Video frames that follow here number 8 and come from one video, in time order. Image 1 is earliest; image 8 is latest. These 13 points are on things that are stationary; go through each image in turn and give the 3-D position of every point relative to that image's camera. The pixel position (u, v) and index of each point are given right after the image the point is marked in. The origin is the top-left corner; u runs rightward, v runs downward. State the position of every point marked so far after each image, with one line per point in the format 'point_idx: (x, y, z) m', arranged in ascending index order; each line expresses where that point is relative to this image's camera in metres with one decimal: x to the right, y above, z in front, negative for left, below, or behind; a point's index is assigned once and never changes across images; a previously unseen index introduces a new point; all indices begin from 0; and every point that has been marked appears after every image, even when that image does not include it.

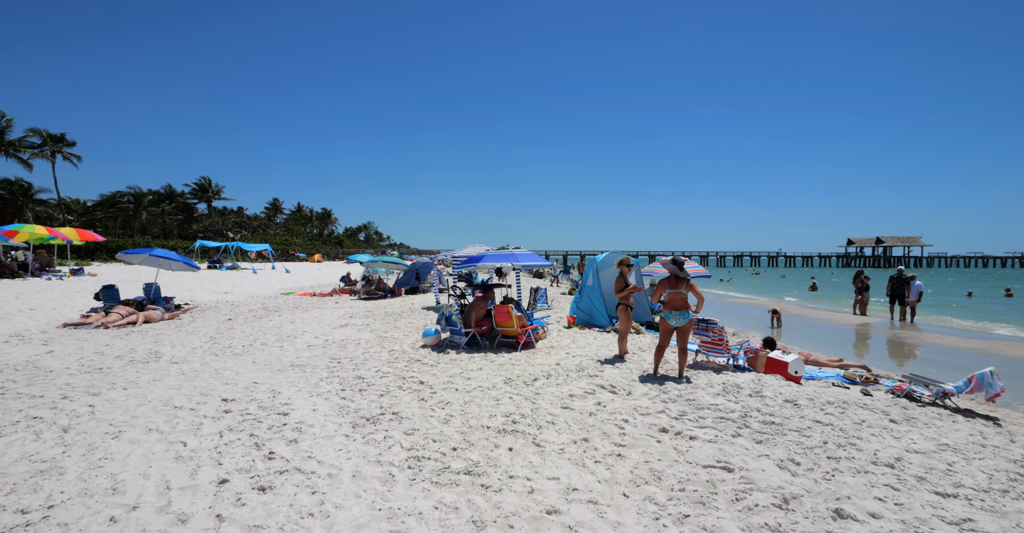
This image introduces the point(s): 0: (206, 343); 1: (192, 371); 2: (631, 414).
0: (-6.0, -1.5, +9.6) m
1: (-4.5, -1.5, +6.9) m
2: (+1.1, -1.3, +4.4) m
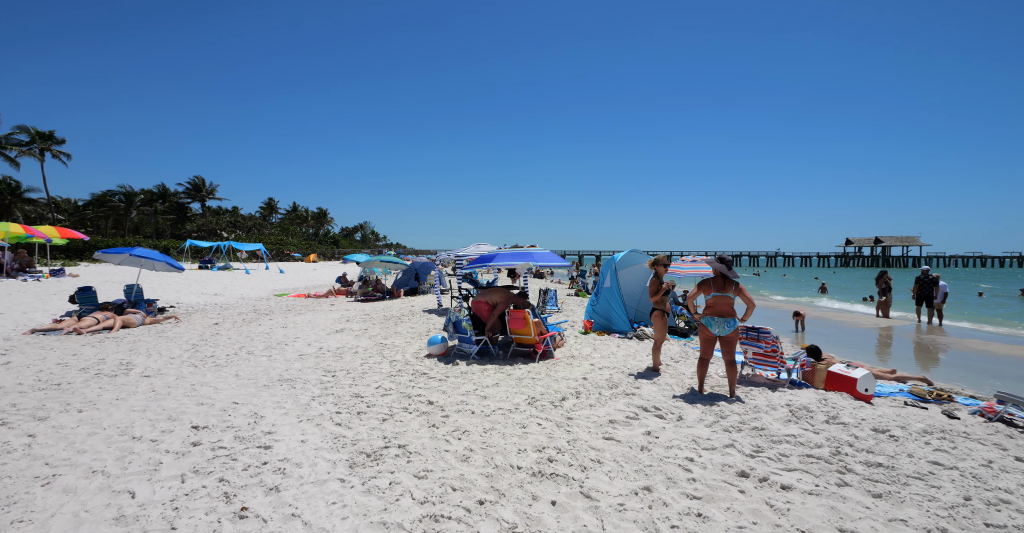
0: (-5.8, -1.5, +8.7) m
1: (-4.3, -1.5, +6.0) m
2: (+1.3, -1.3, +3.6) m
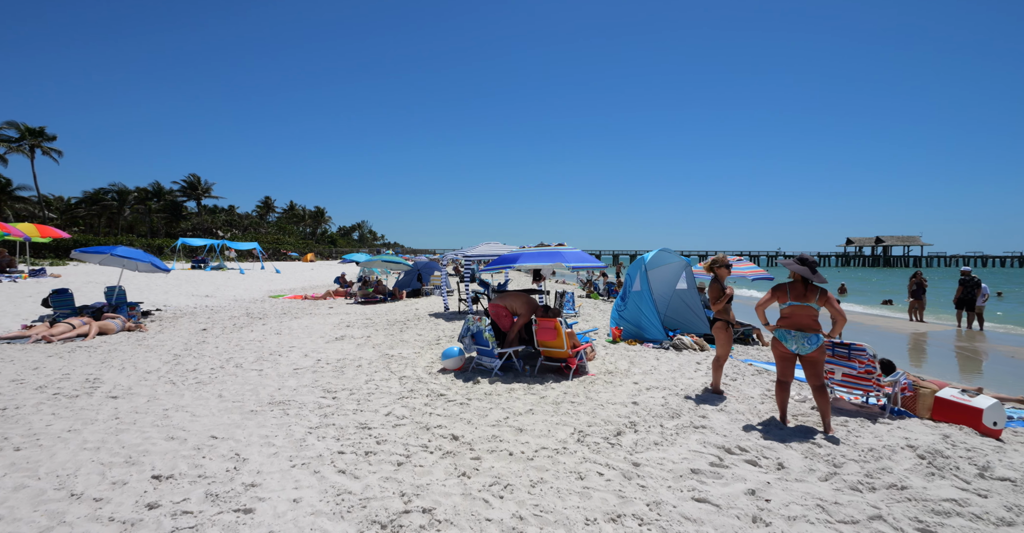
0: (-5.4, -1.6, +7.7) m
1: (-4.0, -1.5, +5.1) m
2: (+1.7, -1.4, +2.6) m
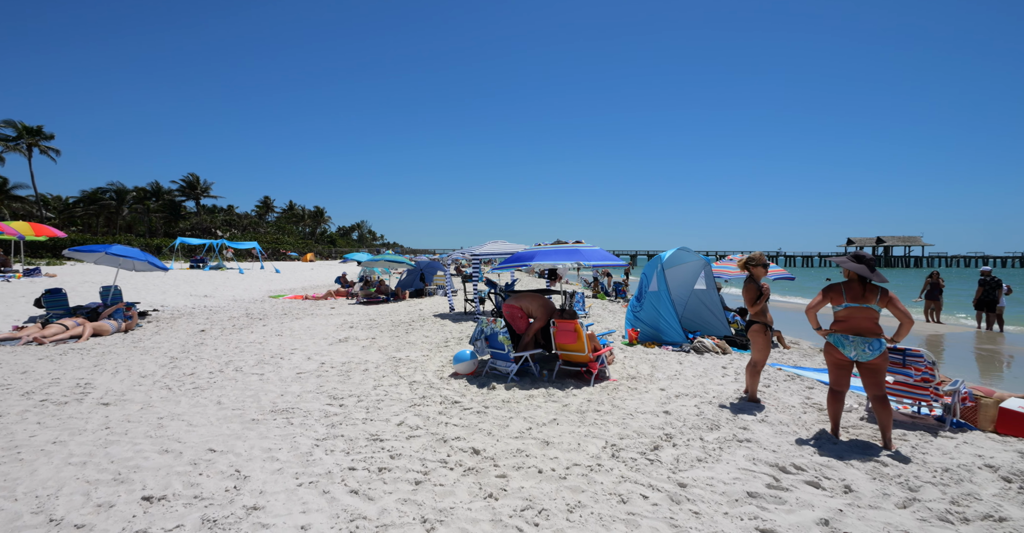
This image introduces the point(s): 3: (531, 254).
0: (-5.2, -1.5, +7.3) m
1: (-3.8, -1.5, +4.7) m
2: (+1.9, -1.4, +2.3) m
3: (+0.3, +0.2, +6.6) m
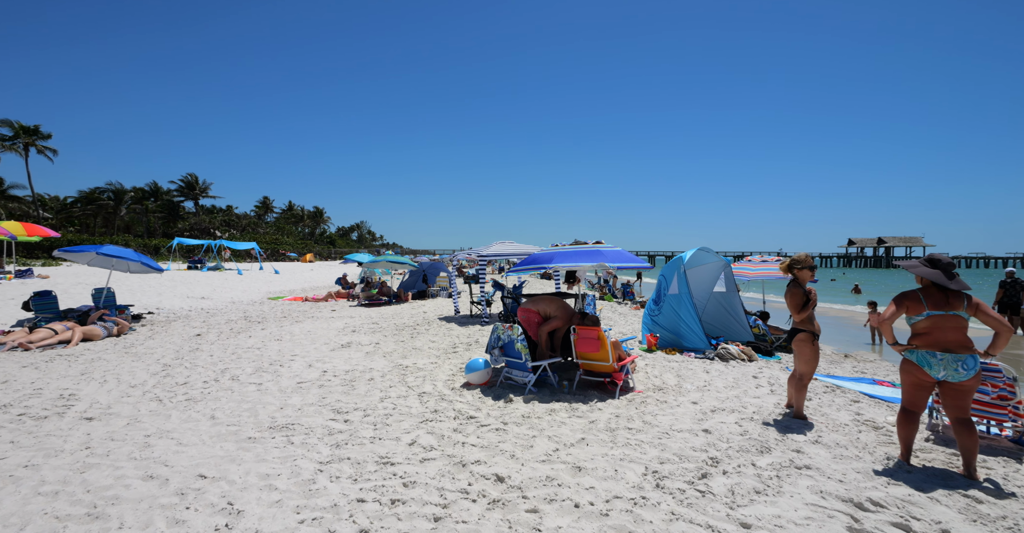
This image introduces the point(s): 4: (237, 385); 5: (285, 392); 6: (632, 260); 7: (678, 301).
0: (-5.1, -1.6, +6.9) m
1: (-3.6, -1.5, +4.3) m
2: (+2.1, -1.4, +1.9) m
3: (+0.5, +0.1, +6.2) m
4: (-3.6, -1.5, +6.3) m
5: (-2.7, -1.5, +5.8) m
6: (+1.5, +0.1, +6.2) m
7: (+2.6, -0.6, +7.7) m
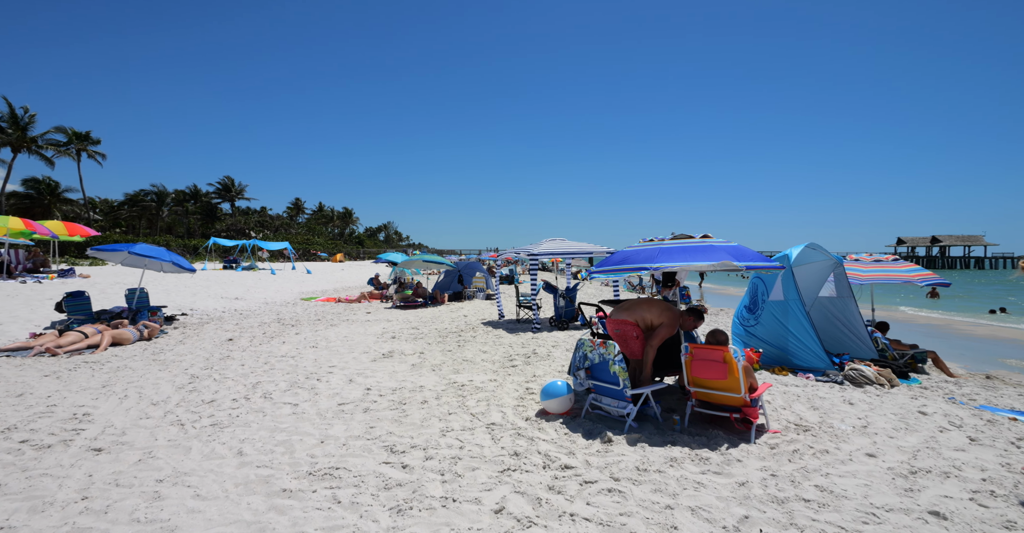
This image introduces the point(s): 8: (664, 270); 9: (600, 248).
0: (-4.1, -1.6, +6.1) m
1: (-2.8, -1.6, +3.3) m
2: (+2.7, -1.4, +0.6) m
3: (+1.3, +0.1, +5.0) m
4: (-2.7, -1.5, +5.4) m
5: (-1.8, -1.5, +4.8) m
6: (+2.4, +0.1, +5.0) m
7: (+3.6, -0.6, +6.4) m
8: (+1.3, 0.0, +4.6) m
9: (+2.1, +0.5, +11.9) m
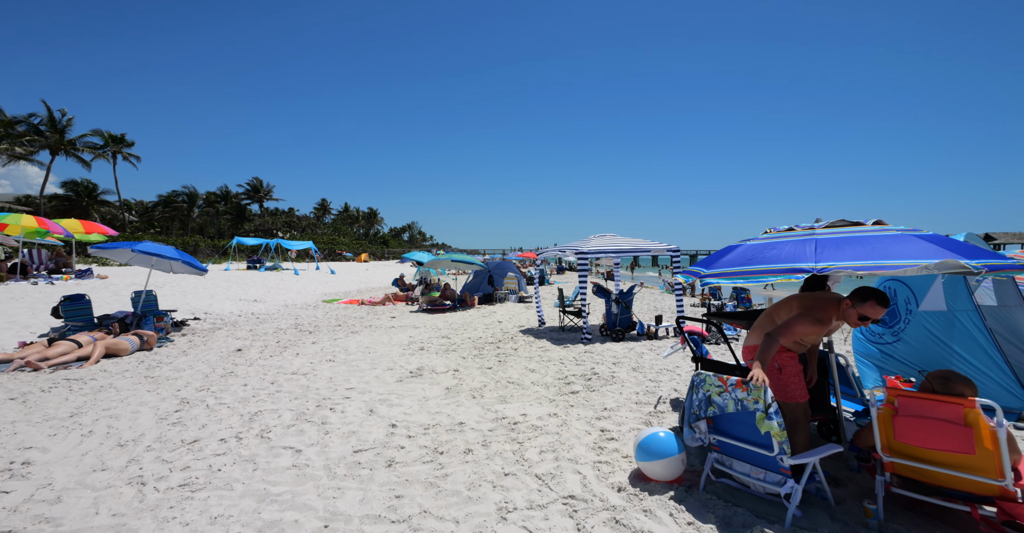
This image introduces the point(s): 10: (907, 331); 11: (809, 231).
0: (-3.5, -1.6, +4.8) m
1: (-2.3, -1.6, +2.0) m
2: (+3.1, -1.4, -1.0) m
3: (+1.9, +0.1, +3.5) m
4: (-2.1, -1.5, +4.0) m
5: (-1.3, -1.5, +3.4) m
6: (+3.0, +0.1, +3.4) m
7: (+4.2, -0.6, +4.8) m
8: (+1.9, 0.0, +3.1) m
9: (+3.1, +0.4, +10.3) m
10: (+4.1, -0.7, +5.0) m
11: (+2.2, +0.2, +3.5) m
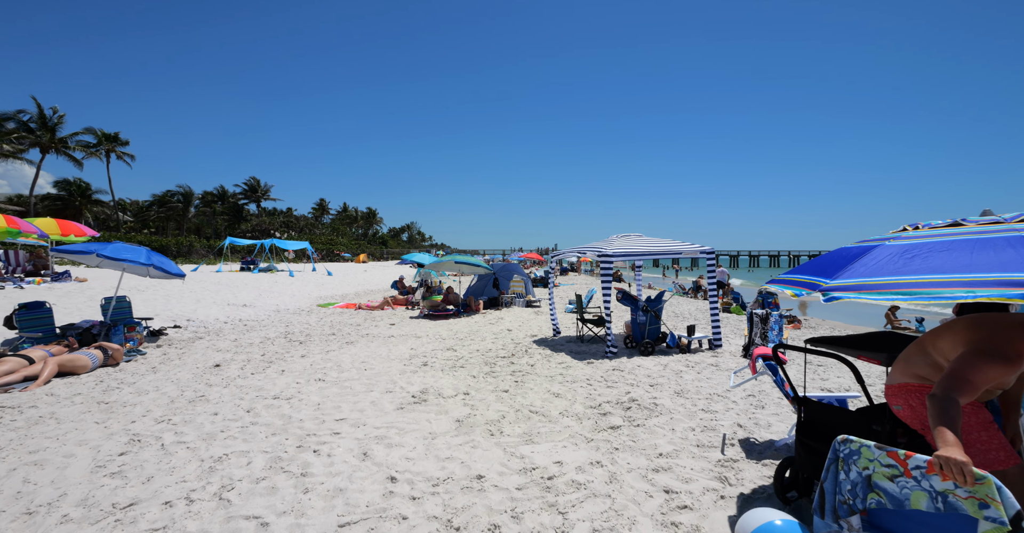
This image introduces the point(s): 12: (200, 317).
0: (-3.2, -1.6, +3.7) m
1: (-2.0, -1.6, +1.0) m
2: (+3.4, -1.5, -2.0) m
3: (+2.2, +0.1, +2.4) m
4: (-1.8, -1.6, +3.0) m
5: (-1.0, -1.5, +2.4) m
6: (+3.2, 0.0, +2.4) m
7: (+4.5, -0.6, +3.7) m
8: (+2.2, -0.1, +2.0) m
9: (+3.3, +0.4, +9.3) m
10: (+4.3, -0.8, +4.0) m
11: (+2.4, +0.2, +2.5) m
12: (-7.9, -1.3, +12.3) m
